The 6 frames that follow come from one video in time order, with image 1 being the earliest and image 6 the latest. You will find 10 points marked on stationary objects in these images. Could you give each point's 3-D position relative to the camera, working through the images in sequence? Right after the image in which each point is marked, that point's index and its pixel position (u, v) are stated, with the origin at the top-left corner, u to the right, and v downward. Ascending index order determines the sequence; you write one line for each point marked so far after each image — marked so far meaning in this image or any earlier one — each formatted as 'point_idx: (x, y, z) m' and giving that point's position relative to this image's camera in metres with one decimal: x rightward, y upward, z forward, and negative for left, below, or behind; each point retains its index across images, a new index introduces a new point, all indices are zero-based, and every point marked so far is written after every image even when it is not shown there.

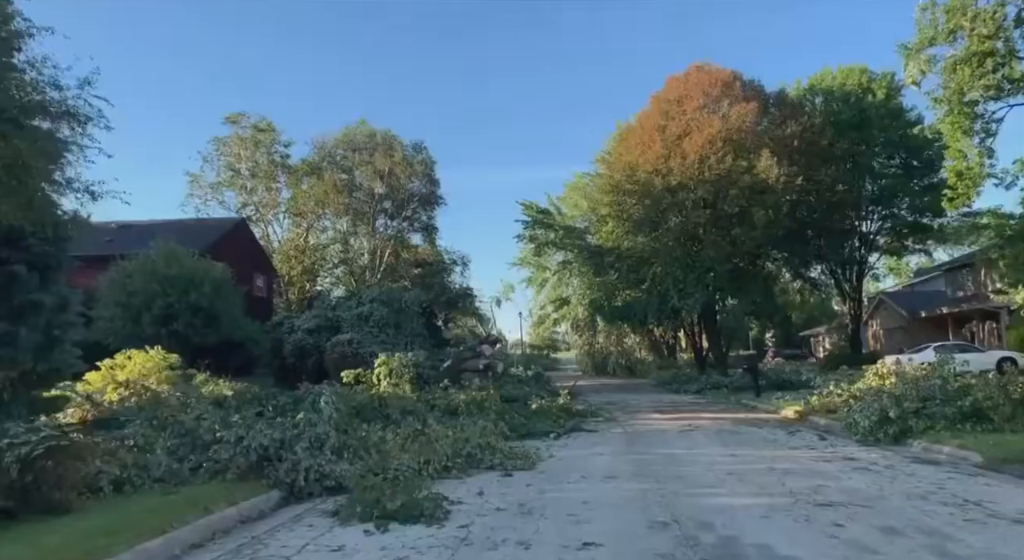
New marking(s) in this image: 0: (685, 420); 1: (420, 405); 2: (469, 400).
0: (+3.8, -3.1, +16.8) m
1: (-1.6, -2.2, +13.2) m
2: (-0.8, -2.3, +14.6) m
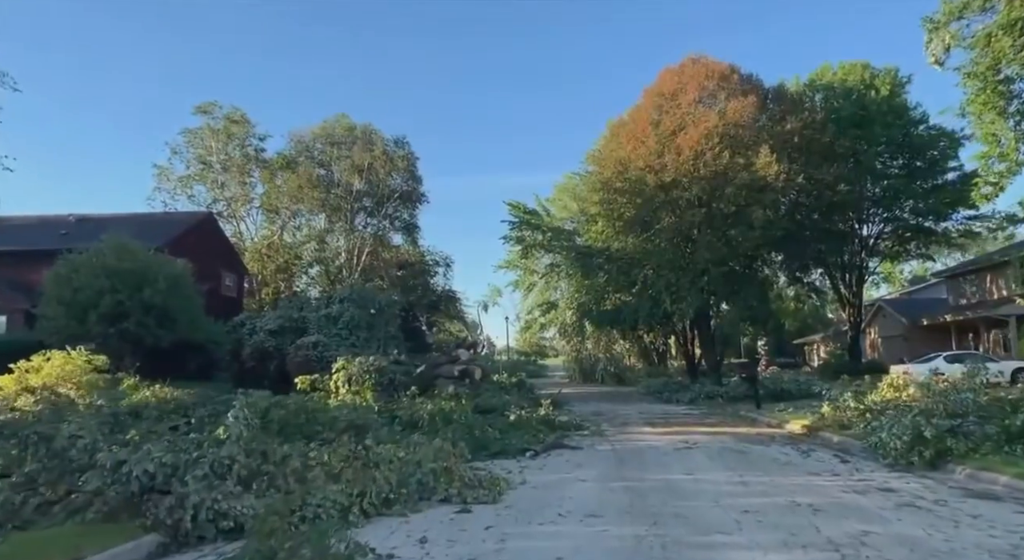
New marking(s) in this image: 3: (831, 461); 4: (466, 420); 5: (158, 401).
0: (+3.3, -3.1, +15.0) m
1: (-2.1, -2.1, +11.3) m
2: (-1.3, -2.2, +12.7) m
3: (+4.4, -2.5, +10.5) m
4: (-0.8, -2.4, +12.8) m
5: (-5.5, -1.9, +11.8) m
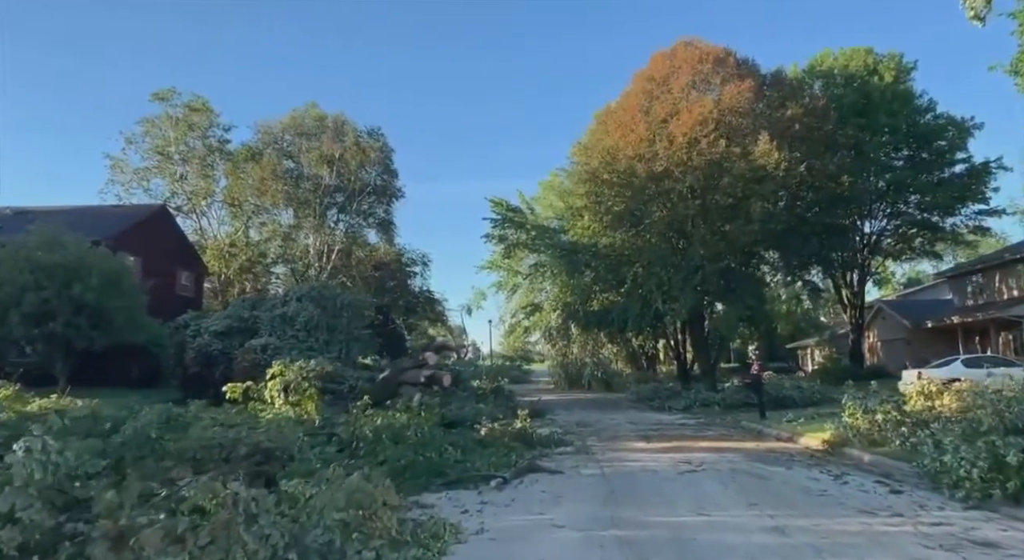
0: (+2.8, -2.9, +12.7) m
1: (-2.5, -1.9, +8.9) m
2: (-1.8, -2.0, +10.3) m
3: (+4.0, -2.3, +8.2) m
4: (-1.3, -2.2, +10.4) m
5: (-6.0, -1.7, +9.4) m
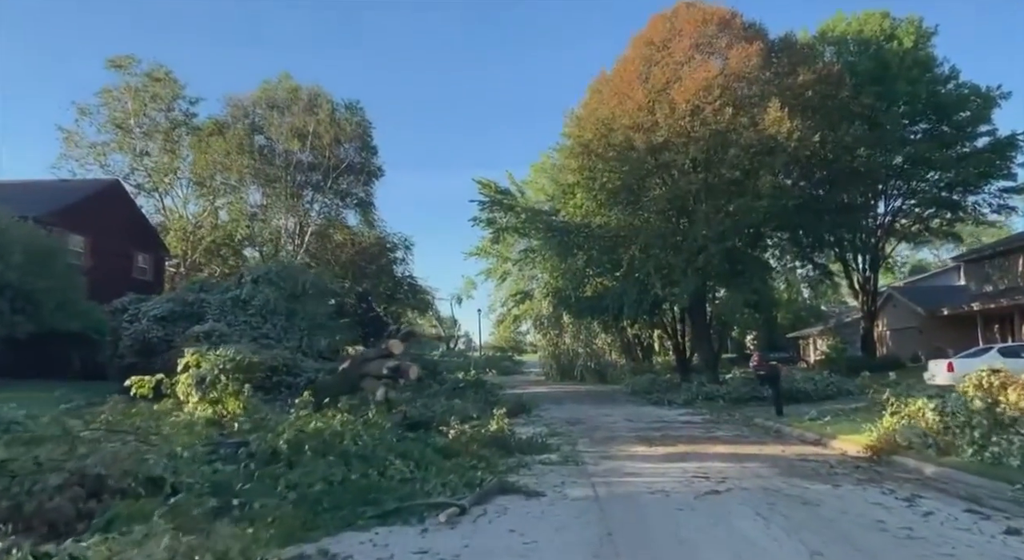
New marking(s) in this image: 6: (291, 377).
0: (+2.4, -2.5, +10.3) m
1: (-2.9, -1.5, +6.4) m
2: (-2.1, -1.6, +7.9) m
3: (+3.6, -1.9, +5.8) m
4: (-1.6, -1.8, +8.0) m
5: (-6.3, -1.3, +6.9) m
6: (-4.3, -1.9, +15.0) m
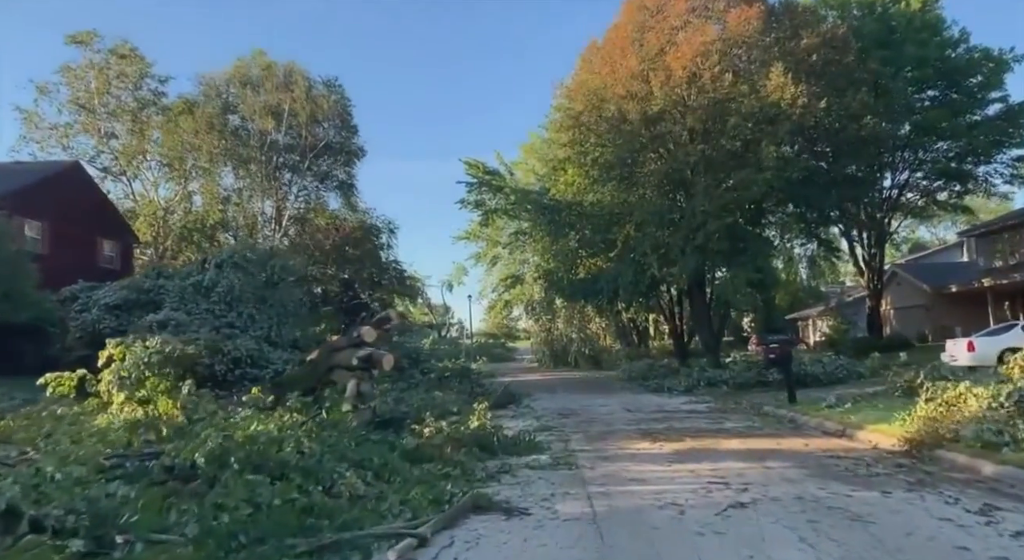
0: (+2.2, -2.1, +8.8) m
1: (-3.0, -1.3, +4.9) m
2: (-2.3, -1.4, +6.4) m
3: (+3.5, -1.6, +4.4) m
4: (-1.8, -1.5, +6.5) m
5: (-6.5, -1.1, +5.3) m
6: (-4.6, -1.6, +13.4) m
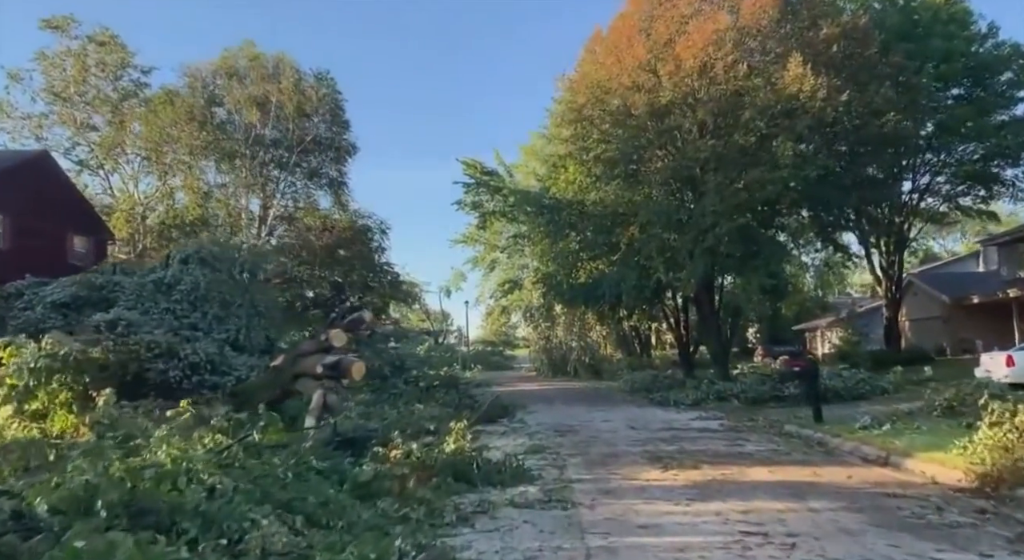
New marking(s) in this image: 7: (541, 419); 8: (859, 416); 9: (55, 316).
0: (+2.0, -2.1, +7.1) m
1: (-3.2, -1.1, +3.2) m
2: (-2.5, -1.3, +4.7) m
3: (+3.3, -1.6, +2.7) m
4: (-2.0, -1.4, +4.8) m
5: (-6.7, -0.9, +3.7) m
6: (-4.8, -1.5, +11.8) m
7: (+0.5, -2.9, +15.6) m
8: (+6.1, -2.4, +13.3) m
9: (-8.9, -0.7, +15.0) m
